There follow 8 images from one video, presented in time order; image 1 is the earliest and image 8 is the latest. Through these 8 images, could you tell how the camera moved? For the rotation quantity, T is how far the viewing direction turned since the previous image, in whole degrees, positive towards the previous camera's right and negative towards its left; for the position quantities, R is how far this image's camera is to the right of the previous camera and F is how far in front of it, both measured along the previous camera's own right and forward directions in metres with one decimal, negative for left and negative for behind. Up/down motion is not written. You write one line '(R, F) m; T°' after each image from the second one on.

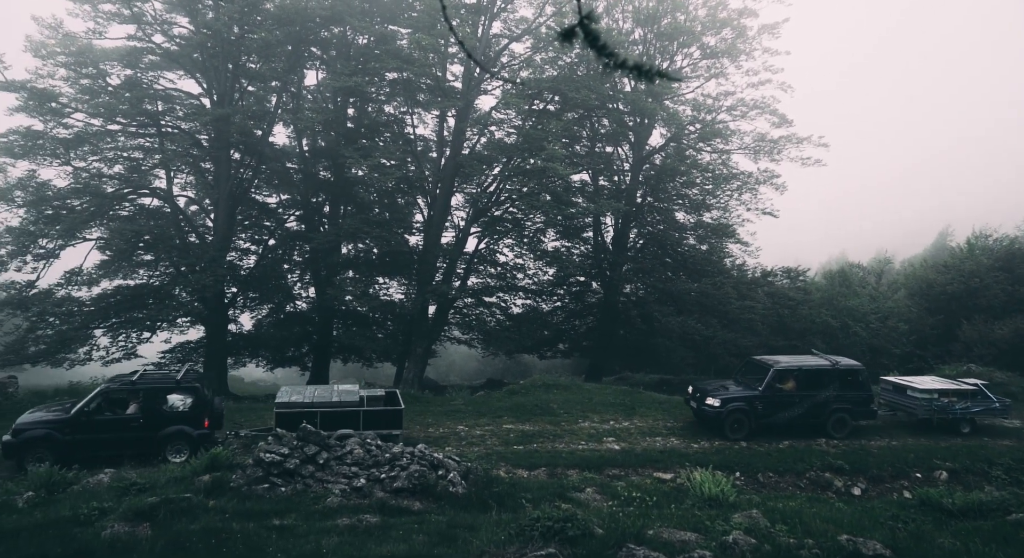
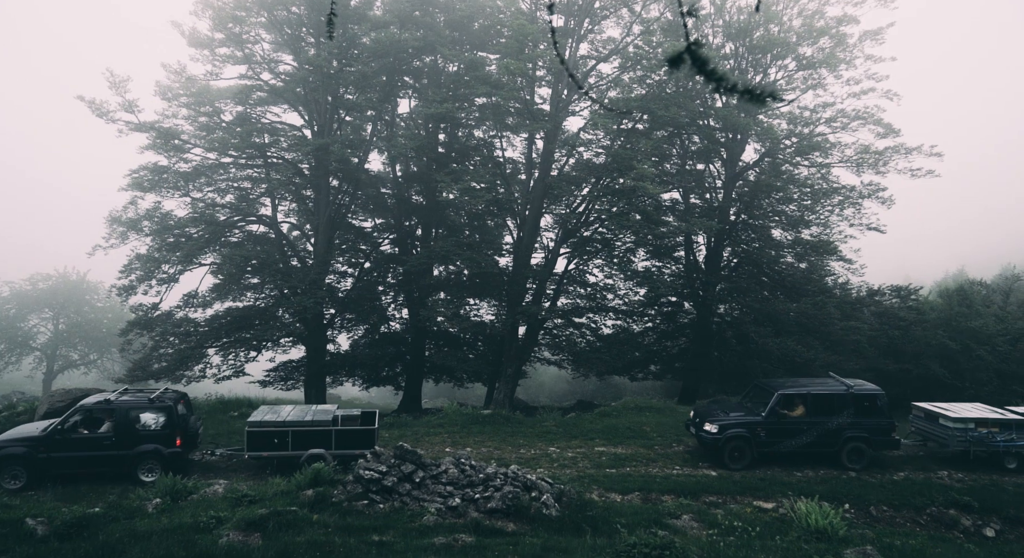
(-0.6, -0.1) m; -7°
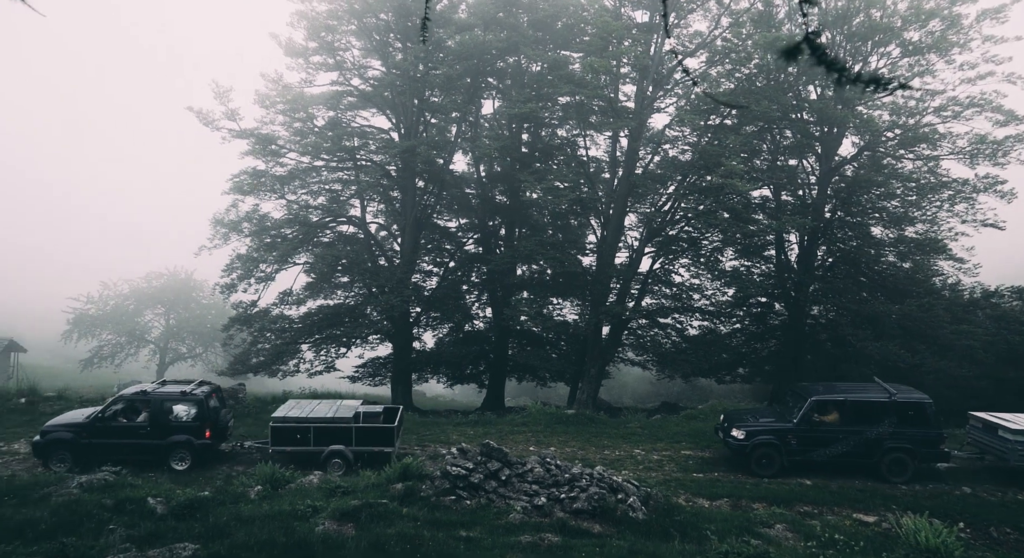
(-0.7, 0.0) m; -6°
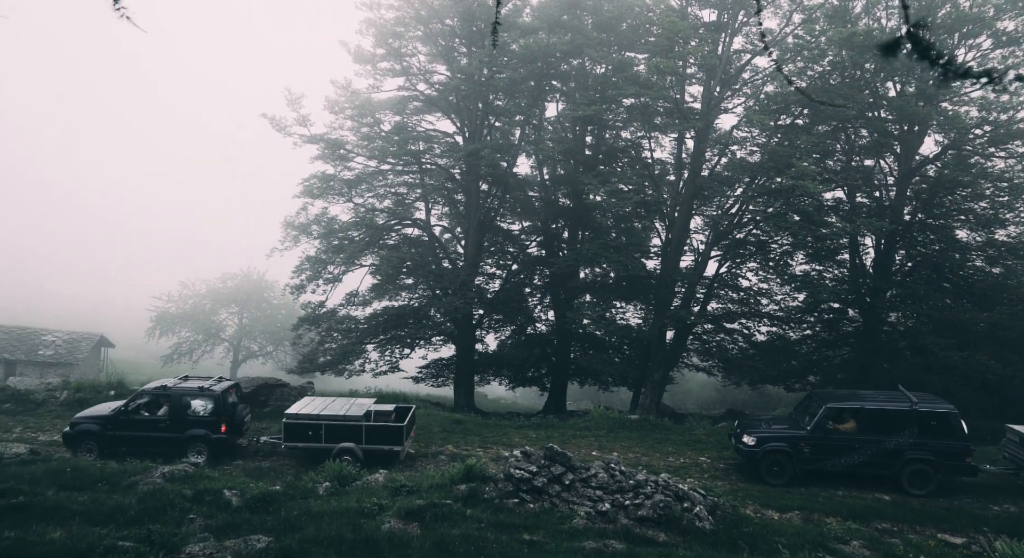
(-0.5, 0.0) m; -4°
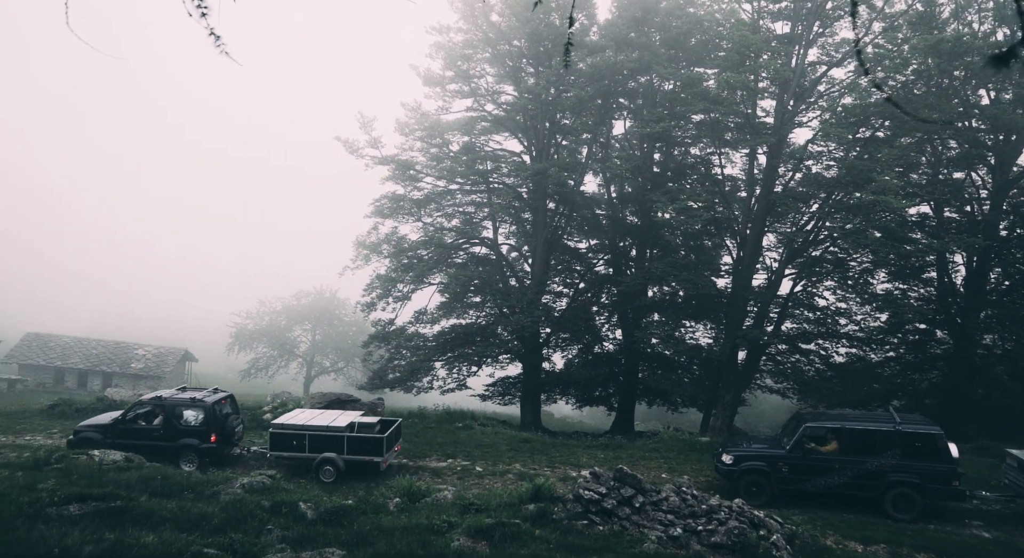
(-0.5, 0.0) m; -5°
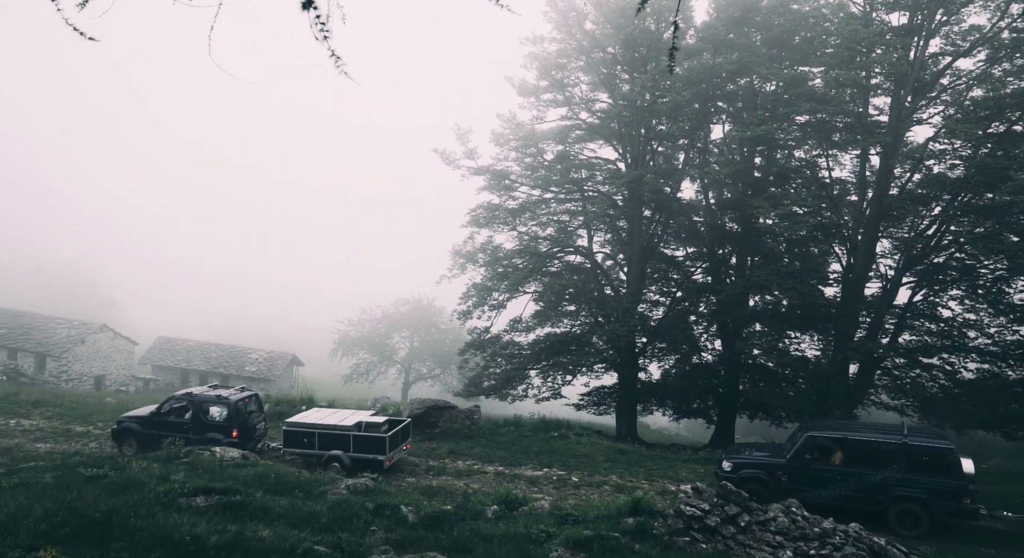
(-0.6, 0.0) m; -7°
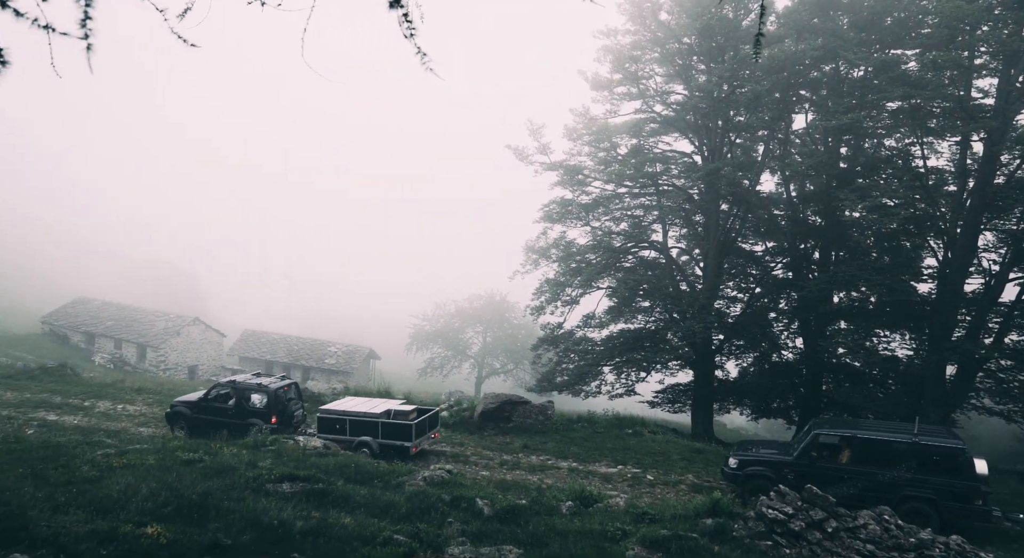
(-0.5, 0.0) m; -5°
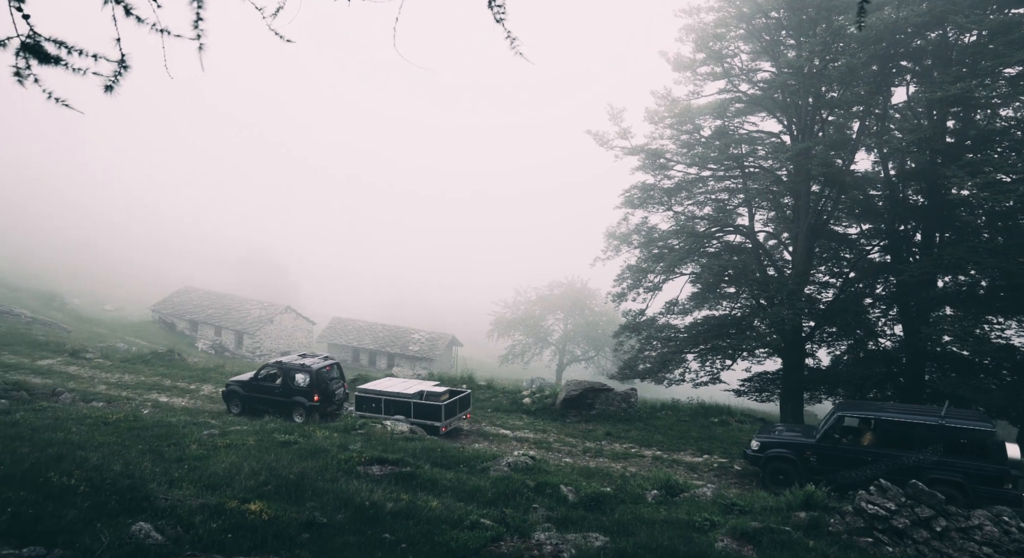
(-0.6, 0.0) m; -6°
